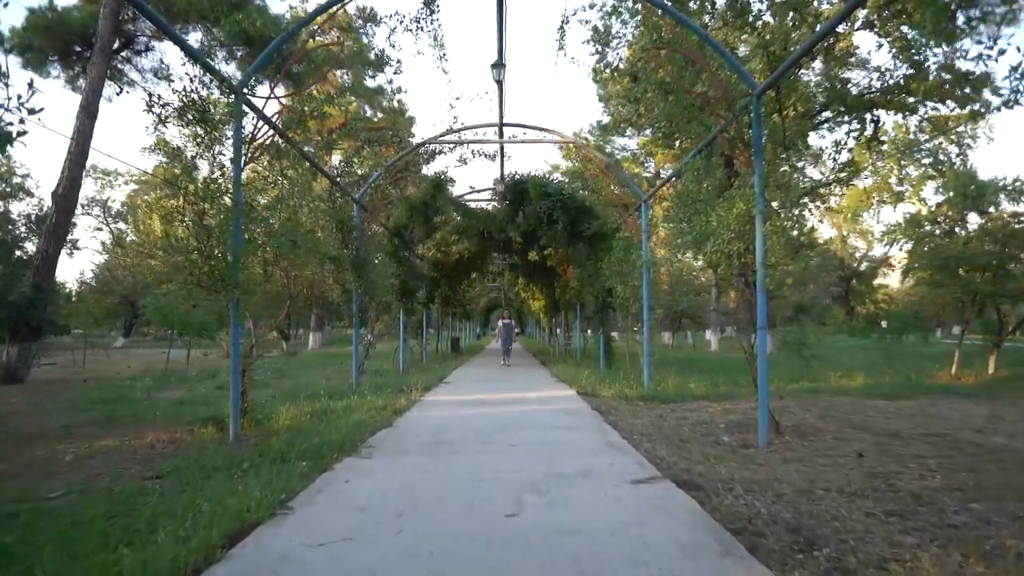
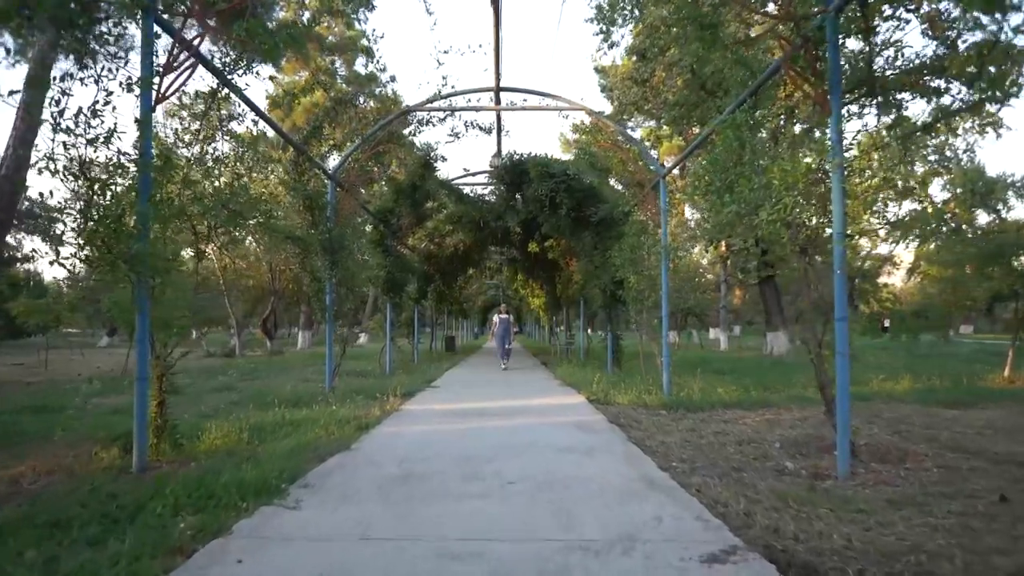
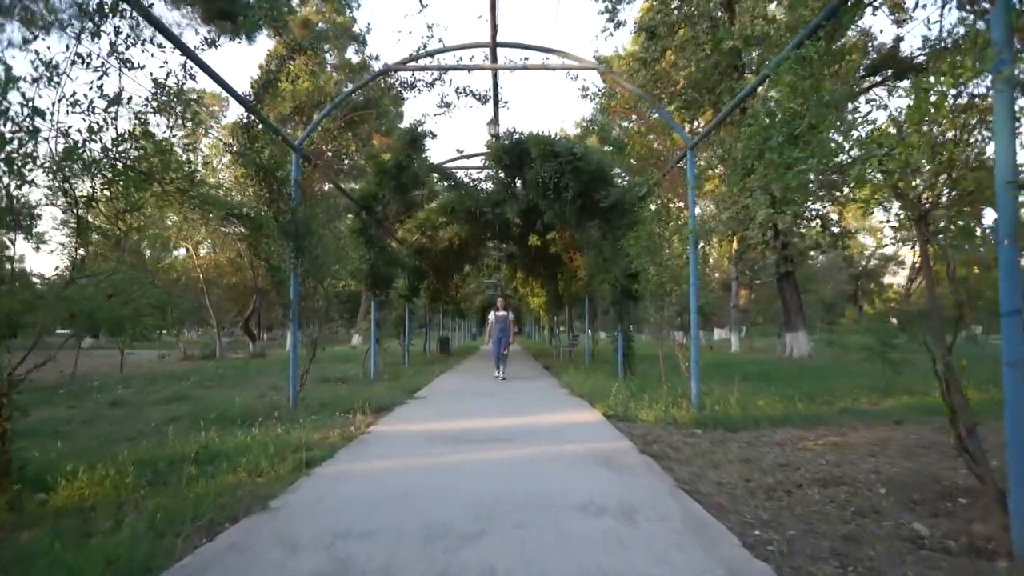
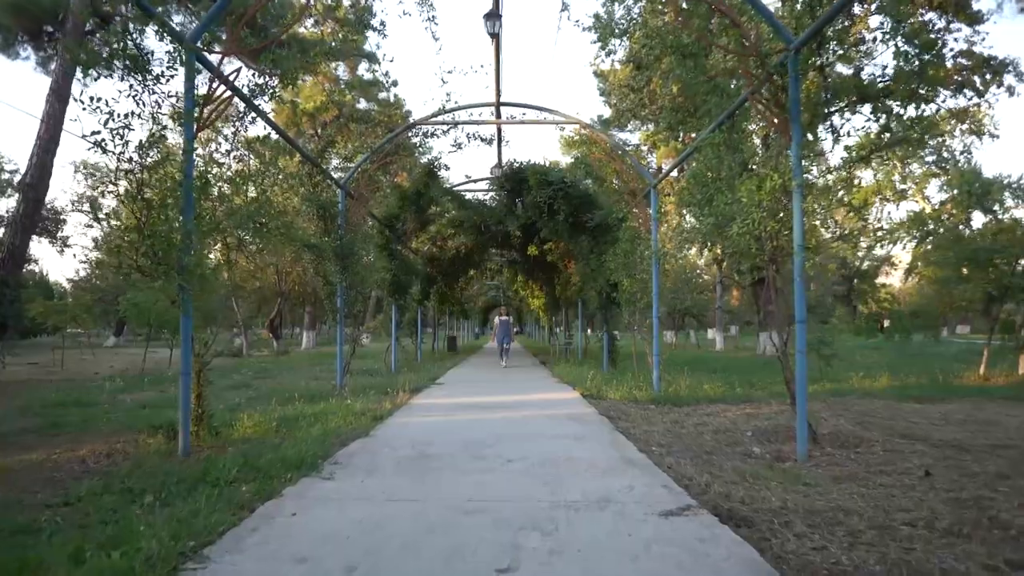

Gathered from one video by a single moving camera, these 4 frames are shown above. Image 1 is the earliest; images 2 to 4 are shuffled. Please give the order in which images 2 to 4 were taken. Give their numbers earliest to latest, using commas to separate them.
4, 2, 3
